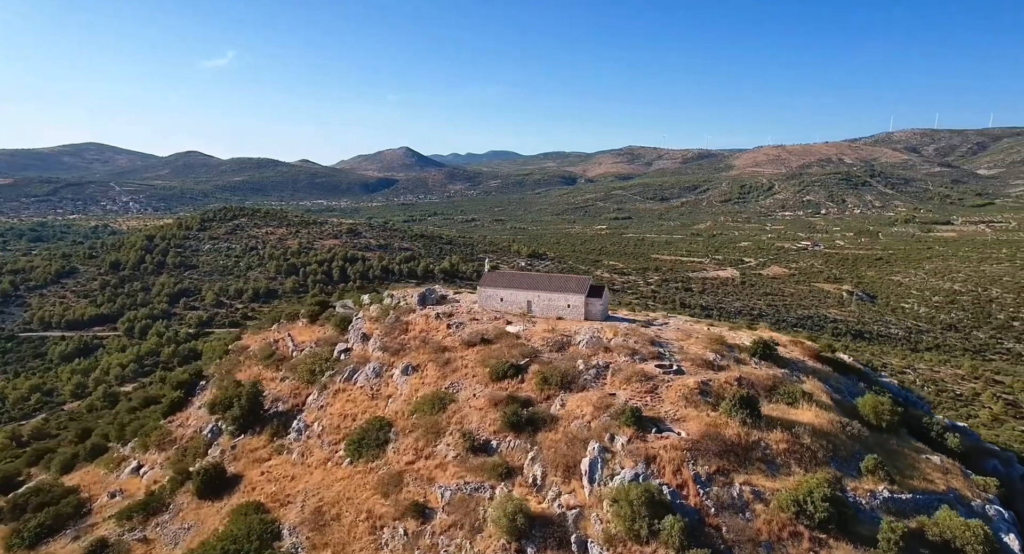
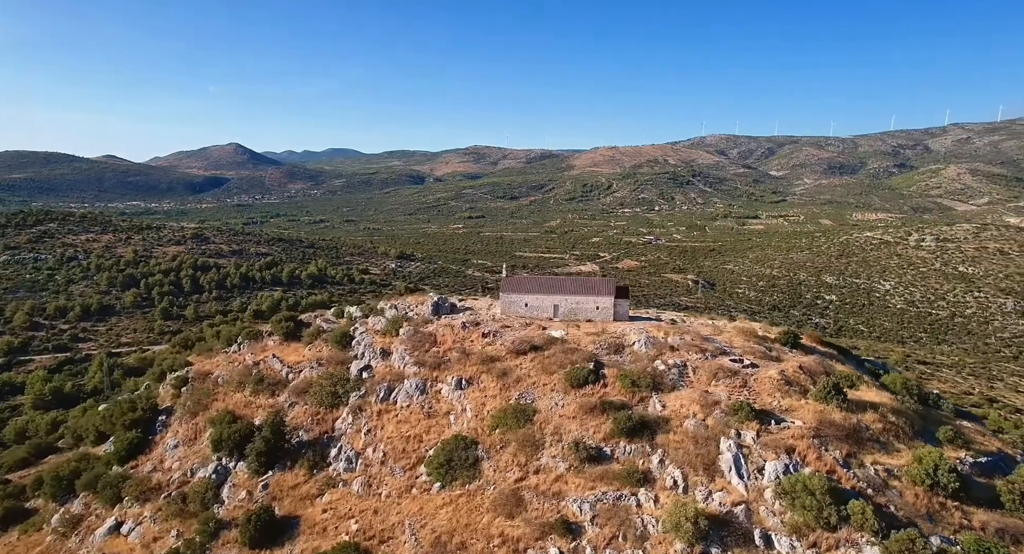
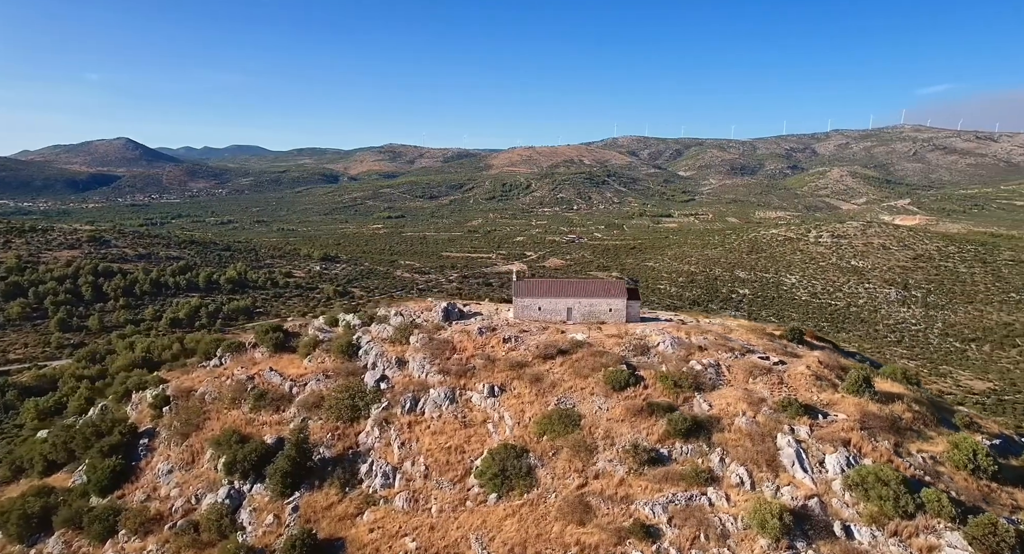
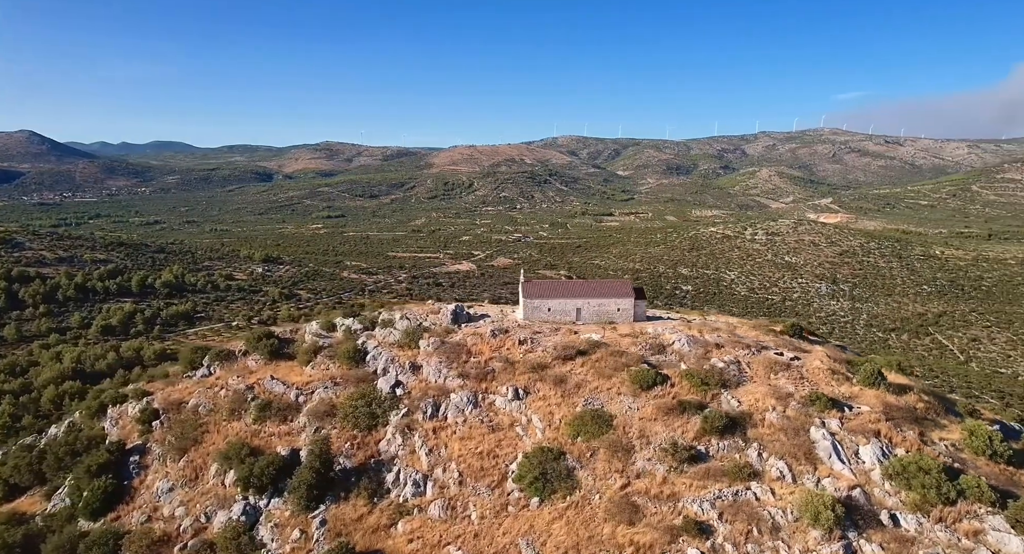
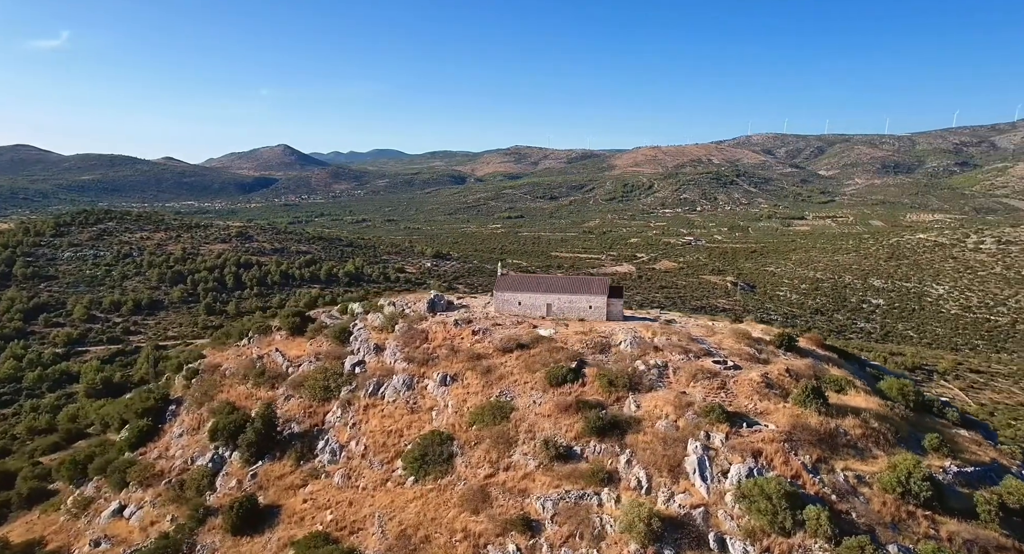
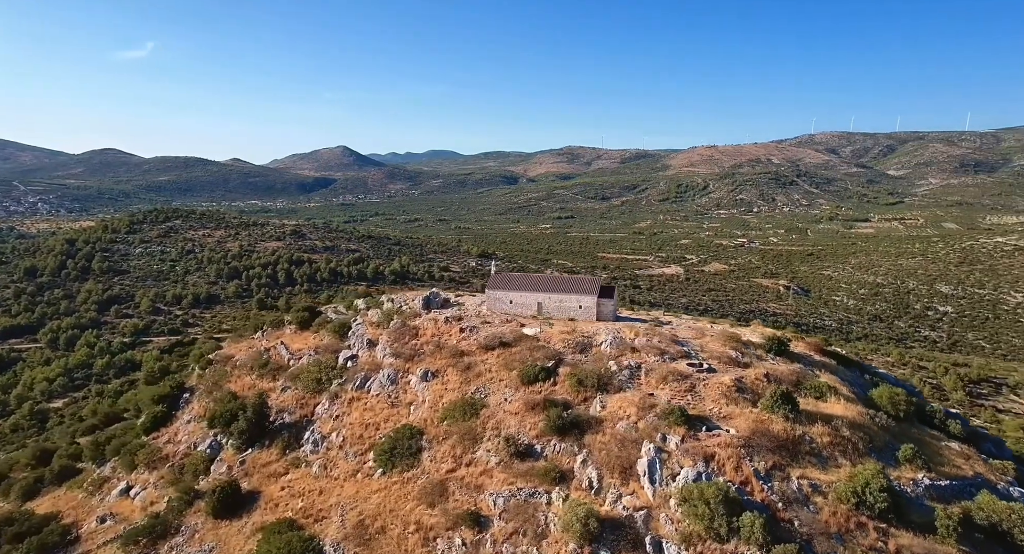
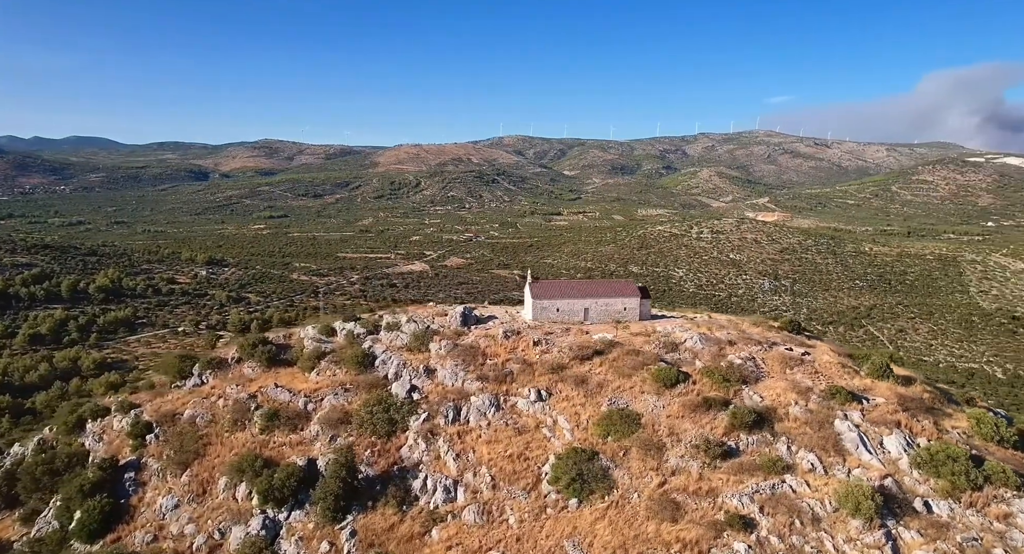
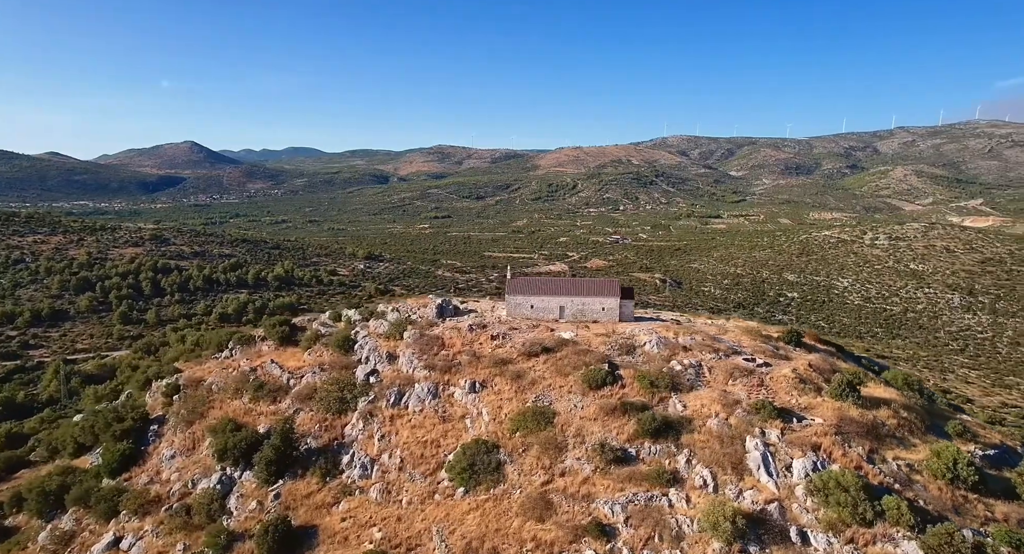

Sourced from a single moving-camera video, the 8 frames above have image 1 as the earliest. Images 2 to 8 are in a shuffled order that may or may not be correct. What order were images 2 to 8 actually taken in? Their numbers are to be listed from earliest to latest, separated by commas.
6, 5, 2, 8, 3, 4, 7
